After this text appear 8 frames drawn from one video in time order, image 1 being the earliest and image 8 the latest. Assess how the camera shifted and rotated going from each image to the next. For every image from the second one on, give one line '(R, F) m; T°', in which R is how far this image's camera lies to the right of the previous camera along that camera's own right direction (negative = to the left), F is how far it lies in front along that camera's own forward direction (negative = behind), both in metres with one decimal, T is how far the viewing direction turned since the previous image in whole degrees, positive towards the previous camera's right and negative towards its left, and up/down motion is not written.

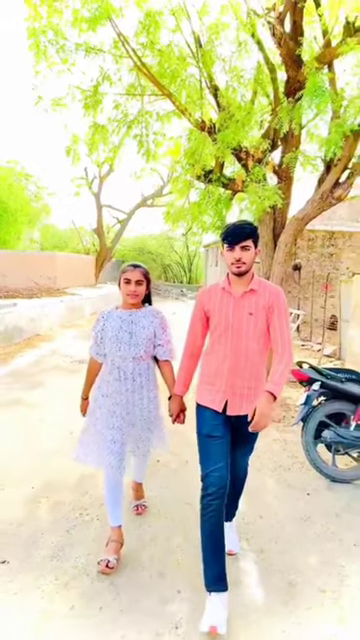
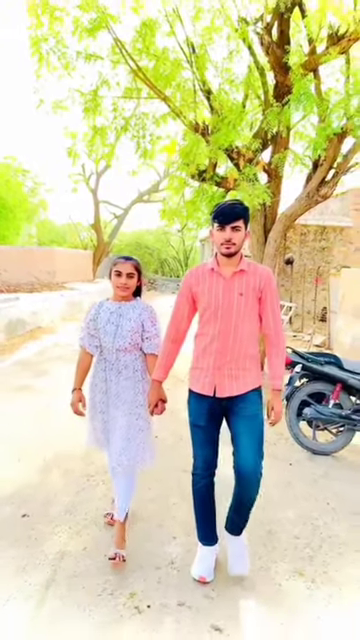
(0.0, -0.4) m; 0°
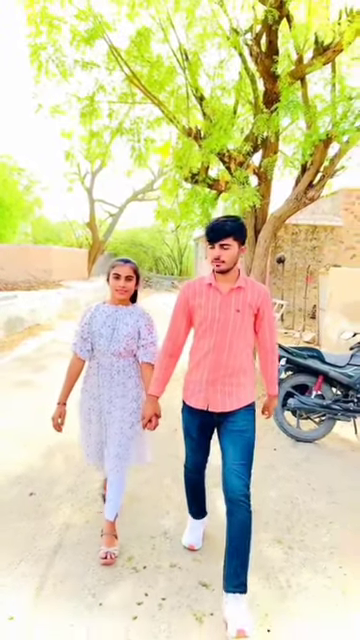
(0.0, -0.3) m; +1°
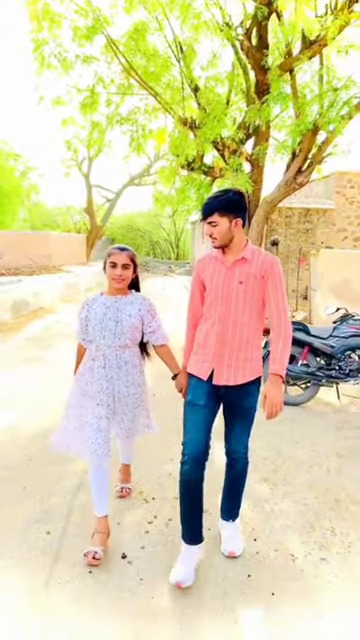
(0.0, -0.5) m; 0°
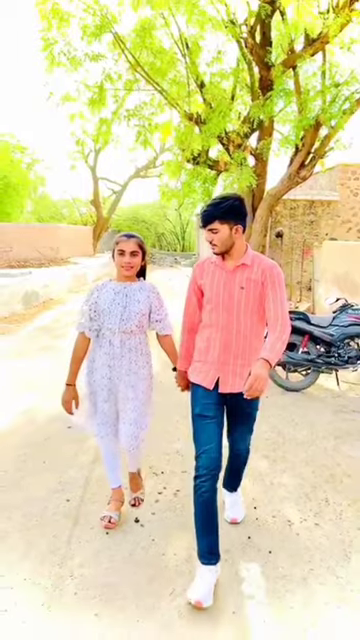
(0.0, -0.3) m; -1°
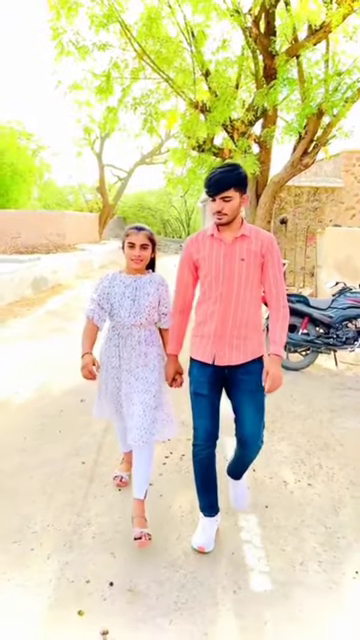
(0.0, -0.3) m; -1°
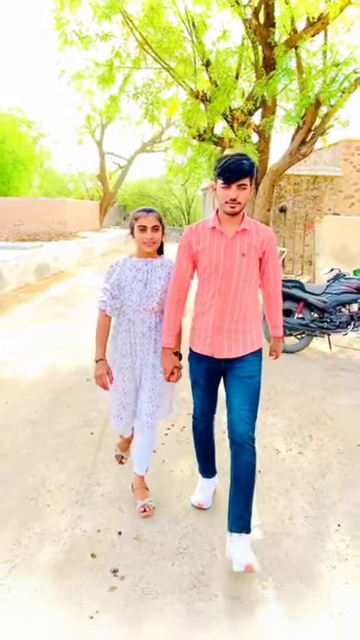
(0.0, -0.3) m; 0°
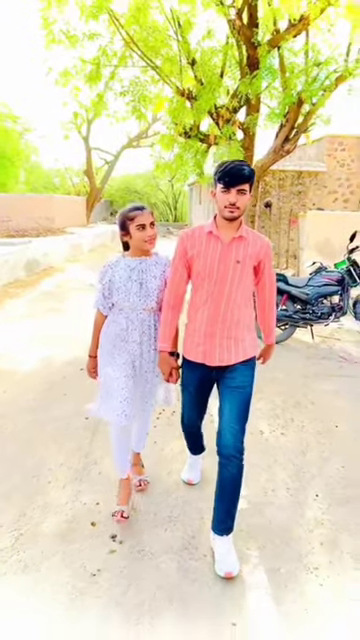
(0.0, -0.2) m; +1°
